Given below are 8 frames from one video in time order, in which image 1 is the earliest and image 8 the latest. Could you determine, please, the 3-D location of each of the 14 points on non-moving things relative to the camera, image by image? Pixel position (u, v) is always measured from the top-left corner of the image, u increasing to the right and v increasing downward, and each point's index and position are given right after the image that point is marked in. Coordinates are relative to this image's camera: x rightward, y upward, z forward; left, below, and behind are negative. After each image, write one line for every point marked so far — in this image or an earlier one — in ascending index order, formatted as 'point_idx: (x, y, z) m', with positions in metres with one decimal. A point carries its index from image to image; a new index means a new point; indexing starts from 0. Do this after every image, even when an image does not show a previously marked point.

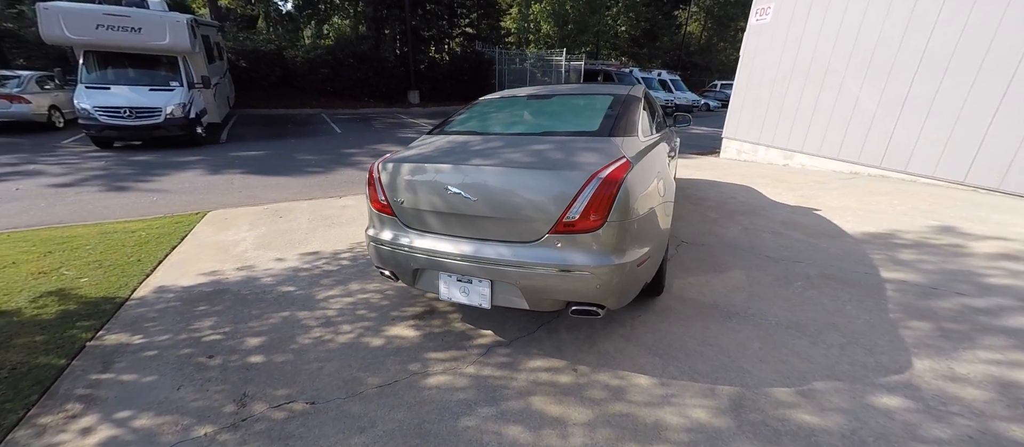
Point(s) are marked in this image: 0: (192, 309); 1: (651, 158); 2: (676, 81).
0: (-2.1, -0.5, +2.8) m
1: (+0.8, +0.4, +2.5) m
2: (+7.0, +6.2, +18.7) m
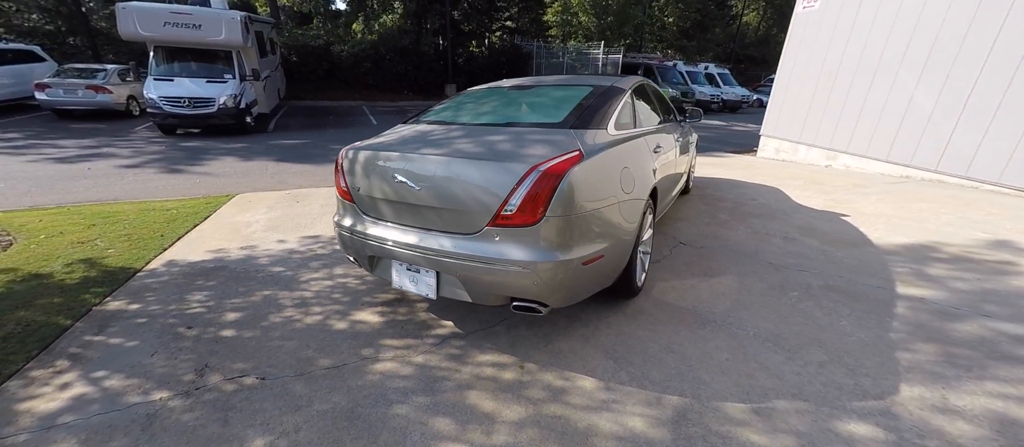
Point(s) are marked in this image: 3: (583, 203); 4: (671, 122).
0: (-2.3, -0.4, +3.0) m
1: (+0.6, +0.4, +2.4) m
2: (+8.8, +6.1, +17.7) m
3: (+0.3, +0.1, +2.0) m
4: (+1.6, +1.0, +4.2) m
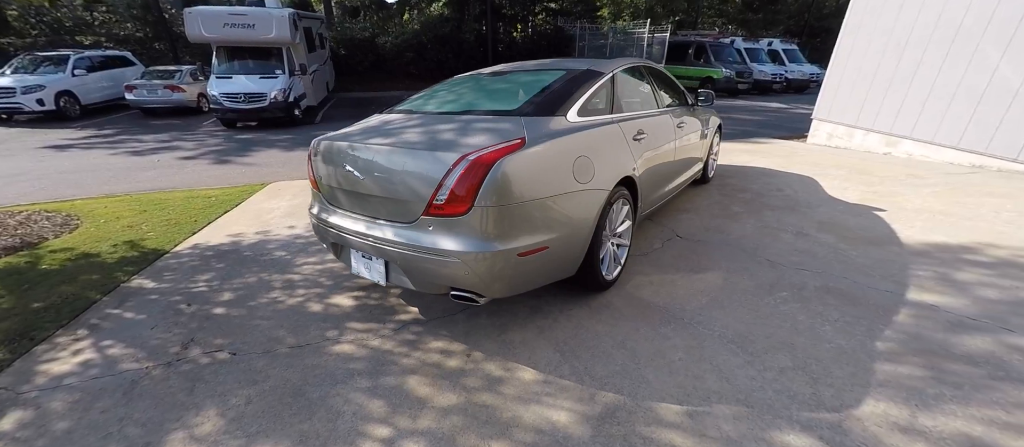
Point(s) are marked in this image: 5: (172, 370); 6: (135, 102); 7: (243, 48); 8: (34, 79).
0: (-2.4, -0.3, +3.4) m
1: (+0.4, +0.5, +2.3) m
2: (+10.5, +6.5, +16.3) m
3: (0.0, +0.1, +2.0) m
4: (+1.6, +1.1, +4.0) m
5: (-1.8, -0.7, +2.2) m
6: (-9.1, +2.9, +10.3) m
7: (-6.0, +3.8, +9.4) m
8: (-10.6, +3.2, +9.5) m
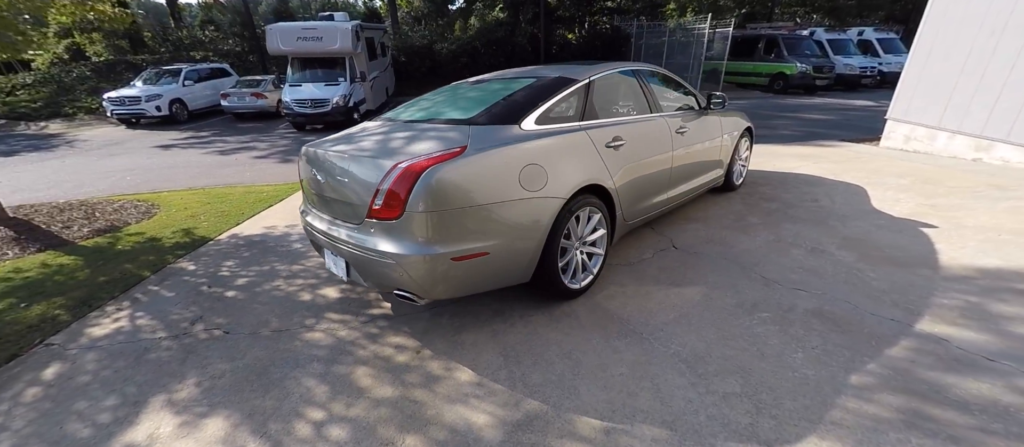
0: (-2.5, -0.3, +3.8) m
1: (+0.1, +0.4, +2.4) m
2: (+12.6, +6.1, +14.4) m
3: (-0.3, +0.1, +2.1) m
4: (+1.6, +1.0, +3.8) m
5: (-2.0, -0.7, +2.6) m
6: (-7.8, +3.2, +11.8) m
7: (-4.9, +4.0, +10.3) m
8: (-9.5, +3.5, +11.2) m
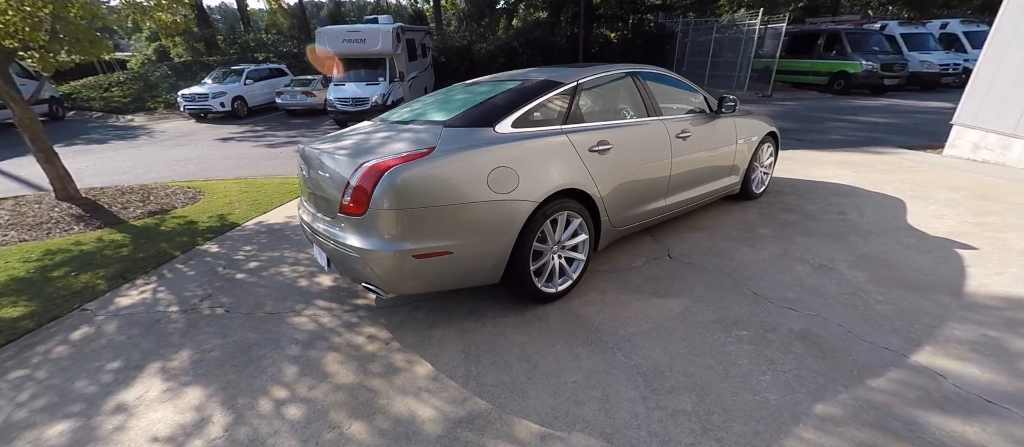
0: (-2.5, -0.2, +4.1) m
1: (-0.1, +0.4, +2.4) m
2: (+14.0, +5.5, +12.9) m
3: (-0.5, +0.1, +2.1) m
4: (+1.6, +0.9, +3.6) m
5: (-2.2, -0.6, +2.9) m
6: (-6.8, +3.5, +12.6) m
7: (-3.9, +4.2, +10.8) m
8: (-8.4, +3.9, +12.2) m
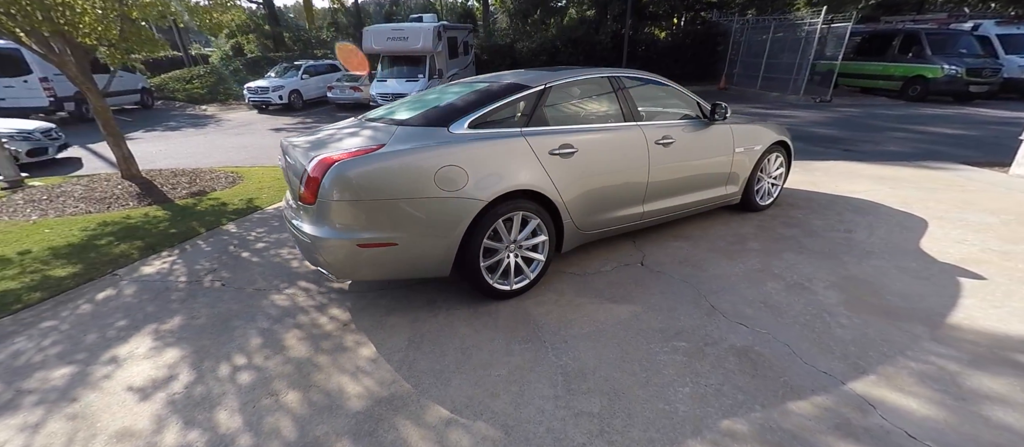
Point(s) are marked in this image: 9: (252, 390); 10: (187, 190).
0: (-2.6, 0.0, +4.6) m
1: (-0.3, +0.4, +2.5) m
2: (+15.2, +4.8, +11.2) m
3: (-0.8, +0.2, +2.3) m
4: (+1.5, +0.9, +3.5) m
5: (-2.5, -0.5, +3.2) m
6: (-5.6, +3.9, +13.4) m
7: (-2.9, +4.4, +11.3) m
8: (-7.2, +4.4, +13.3) m
9: (-1.3, -0.8, +2.1) m
10: (-4.2, +0.4, +5.6) m
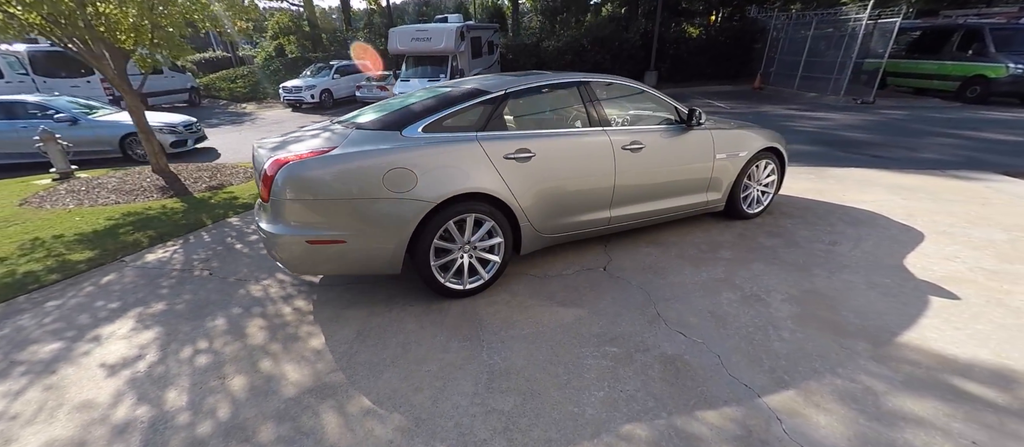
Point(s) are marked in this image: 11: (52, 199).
0: (-2.7, +0.1, +4.8) m
1: (-0.6, +0.4, +2.6) m
2: (+15.7, +4.3, +9.9) m
3: (-1.1, +0.2, +2.4) m
4: (+1.3, +0.8, +3.5) m
5: (-2.7, -0.4, +3.5) m
6: (-4.8, +4.1, +13.9) m
7: (-2.4, +4.5, +11.6) m
8: (-6.5, +4.7, +13.9) m
9: (-1.7, -0.8, +2.3) m
10: (-4.3, +0.6, +6.0) m
11: (-5.8, +0.3, +5.4) m
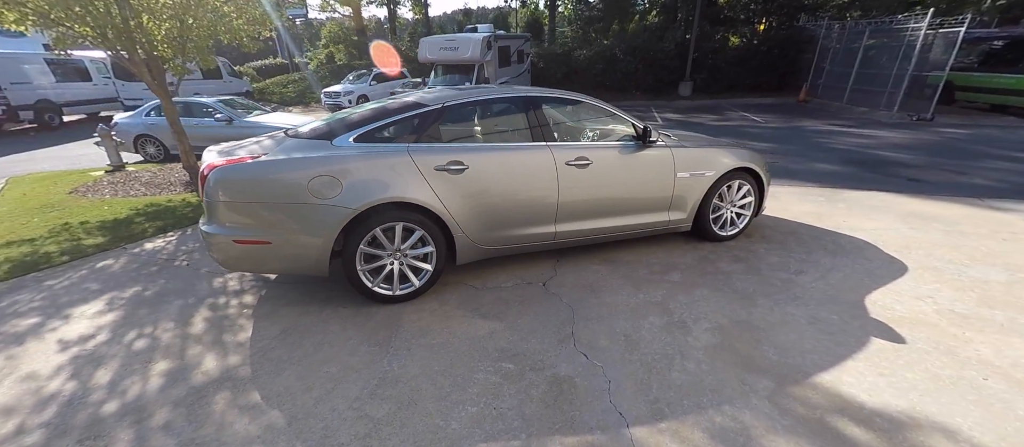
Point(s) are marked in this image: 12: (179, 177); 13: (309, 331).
0: (-2.9, +0.1, +5.2) m
1: (-1.1, +0.4, +2.7) m
2: (+16.1, +3.3, +8.2) m
3: (-1.6, +0.2, +2.6) m
4: (+0.9, +0.7, +3.4) m
5: (-3.1, -0.4, +3.9) m
6: (-3.8, +4.1, +14.5) m
7: (-1.6, +4.4, +11.9) m
8: (-5.4, +4.7, +14.7) m
9: (-2.2, -0.8, +2.6) m
10: (-4.3, +0.6, +6.5) m
11: (-5.9, +0.5, +6.1) m
12: (-5.1, +0.7, +6.6) m
13: (-1.3, -0.7, +2.7) m
